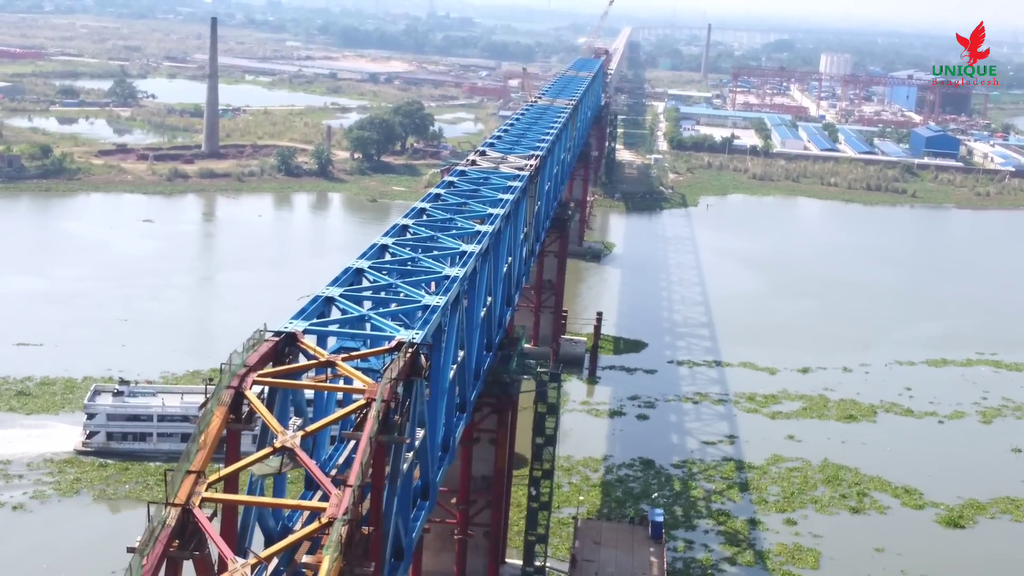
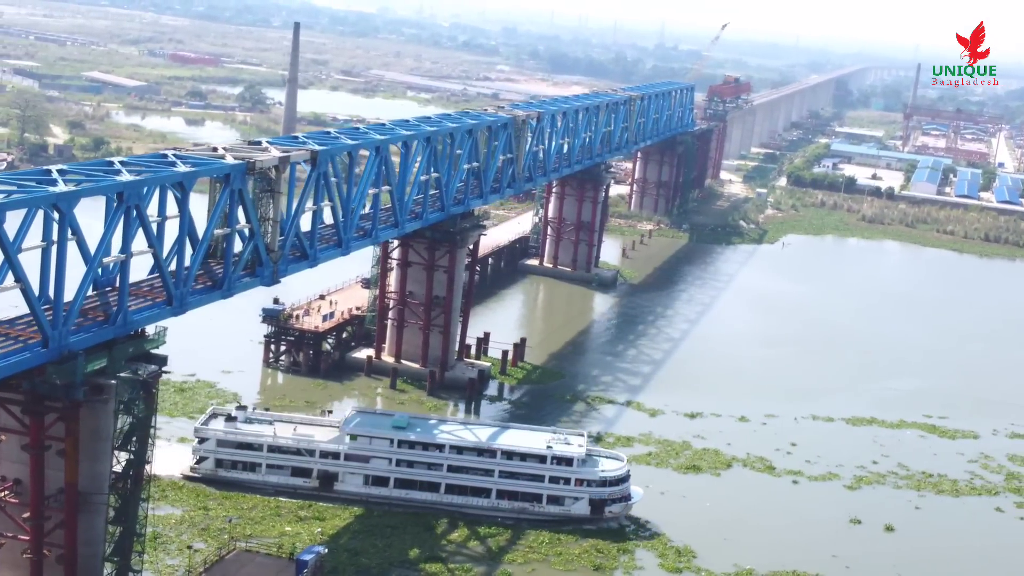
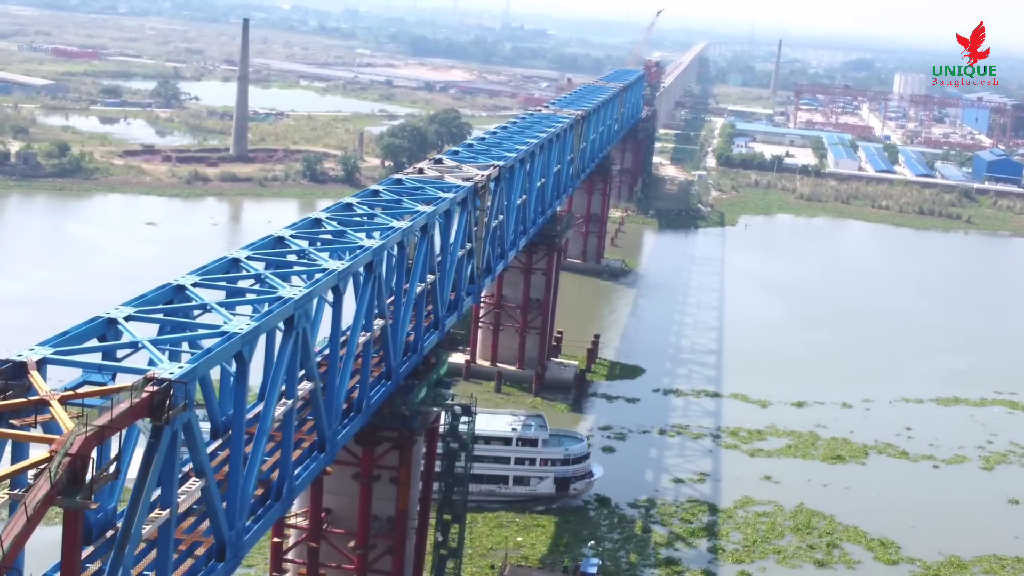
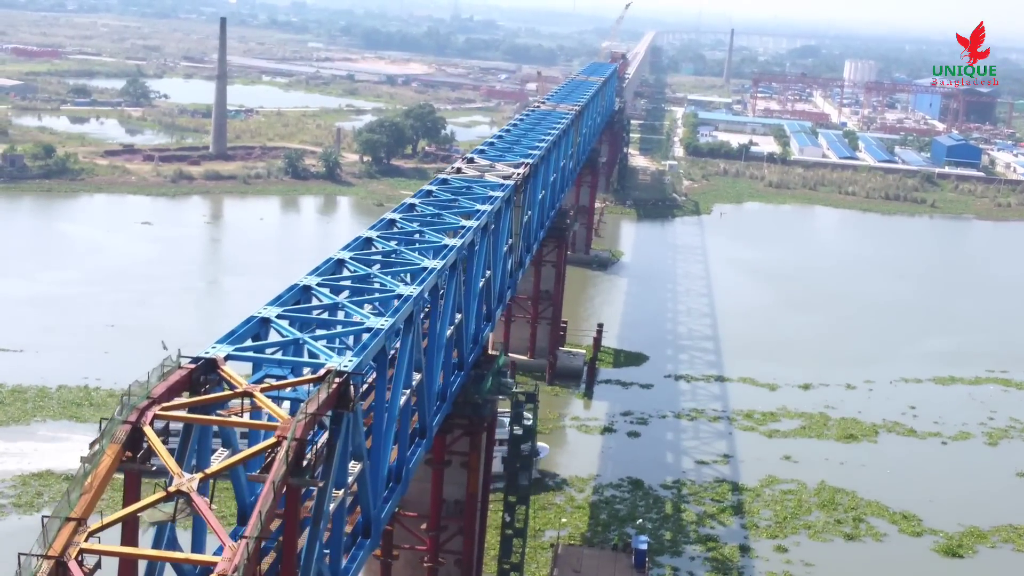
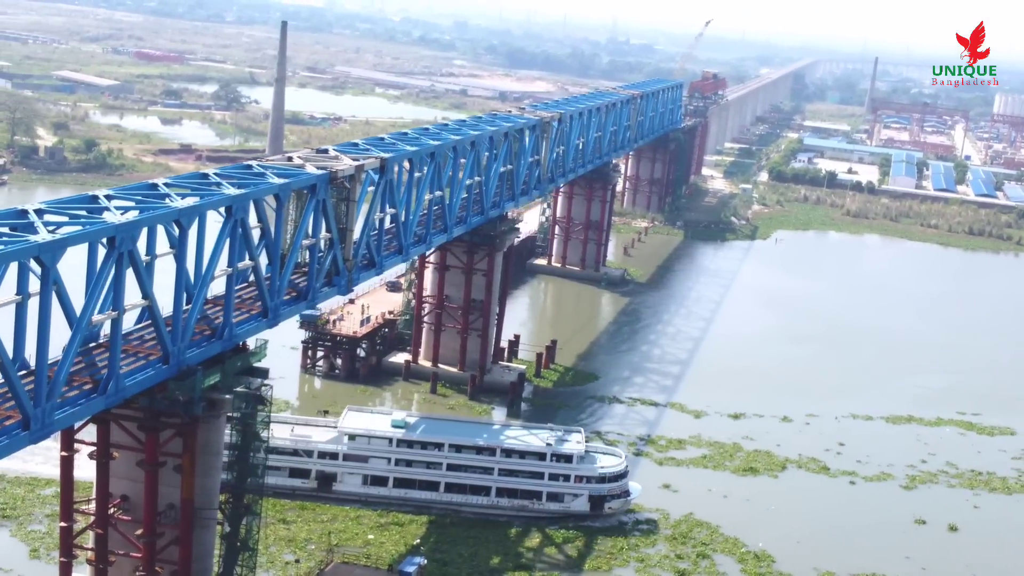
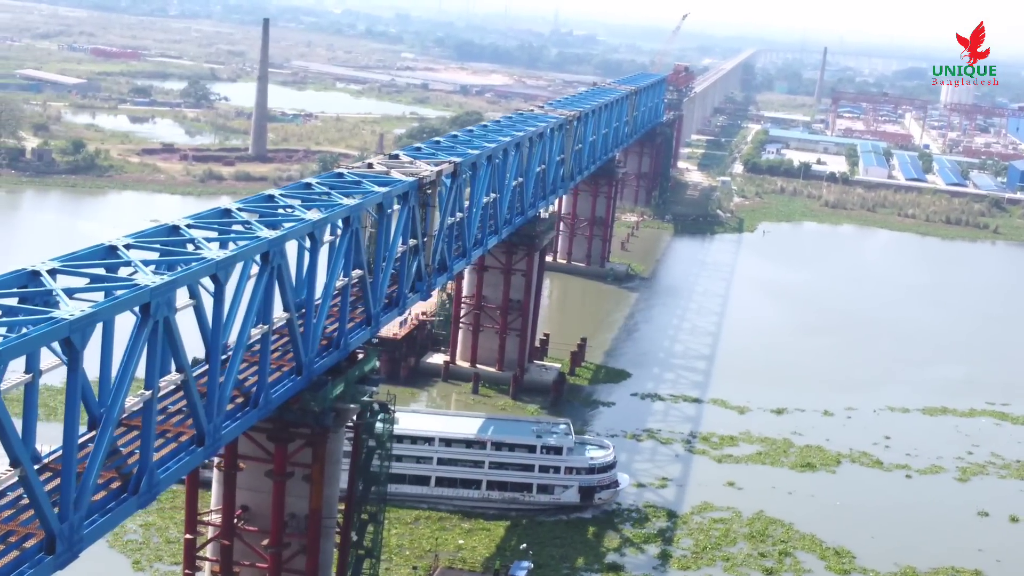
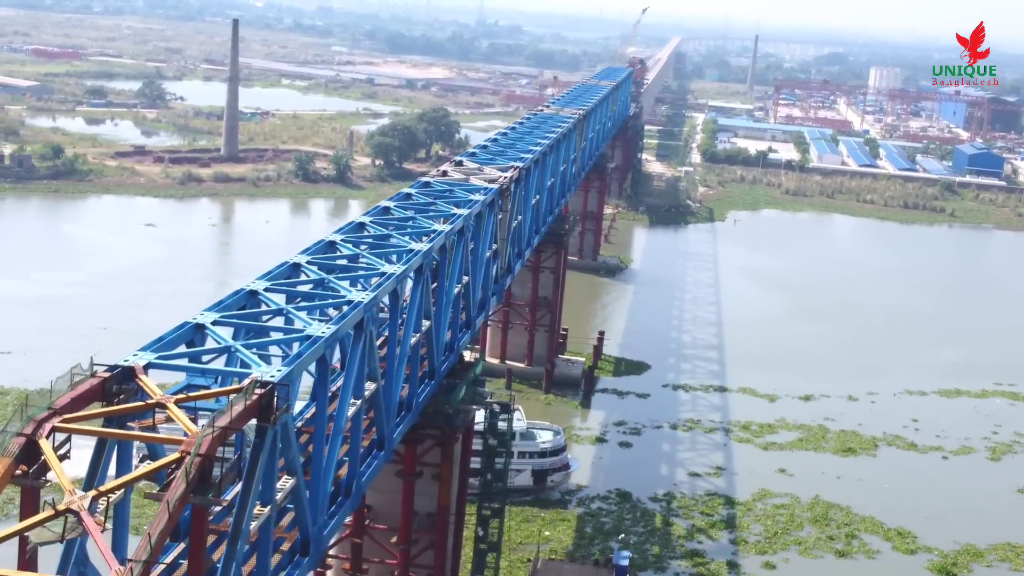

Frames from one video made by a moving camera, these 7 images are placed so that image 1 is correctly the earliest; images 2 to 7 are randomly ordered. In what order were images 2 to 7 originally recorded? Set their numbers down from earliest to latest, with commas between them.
4, 7, 3, 6, 5, 2
